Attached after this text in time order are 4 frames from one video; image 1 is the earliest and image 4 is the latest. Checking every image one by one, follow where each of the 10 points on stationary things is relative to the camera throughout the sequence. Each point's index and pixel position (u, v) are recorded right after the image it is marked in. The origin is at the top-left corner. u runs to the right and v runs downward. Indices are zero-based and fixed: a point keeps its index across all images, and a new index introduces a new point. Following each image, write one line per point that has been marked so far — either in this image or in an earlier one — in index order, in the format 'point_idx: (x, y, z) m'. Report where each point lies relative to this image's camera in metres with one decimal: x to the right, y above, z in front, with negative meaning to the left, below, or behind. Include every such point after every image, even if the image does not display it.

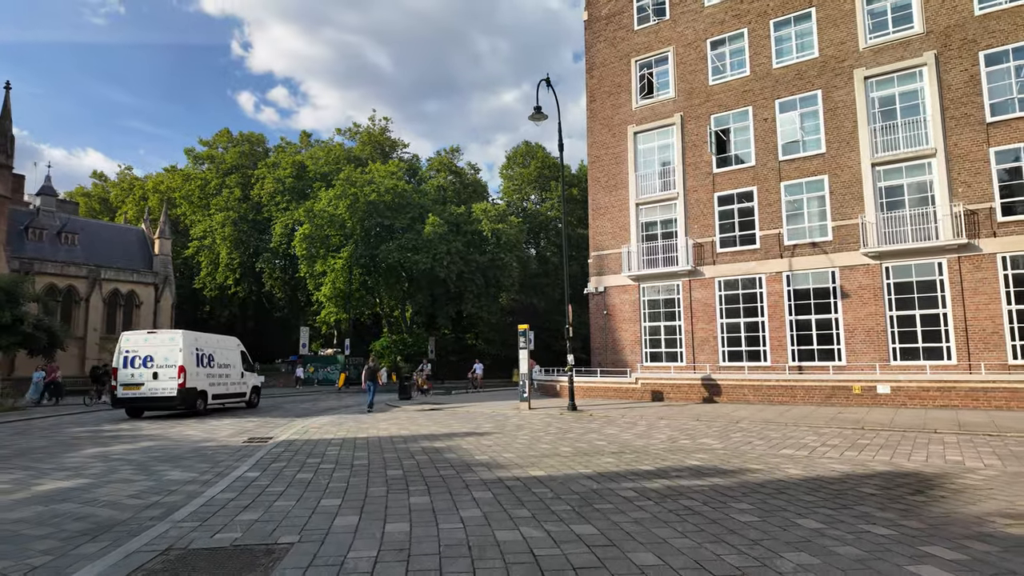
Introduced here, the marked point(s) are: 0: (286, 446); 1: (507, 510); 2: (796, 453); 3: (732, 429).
0: (-4.1, -2.9, +10.8) m
1: (0.0, -2.1, +5.7) m
2: (+4.7, -2.7, +9.8) m
3: (+4.8, -3.1, +13.1) m
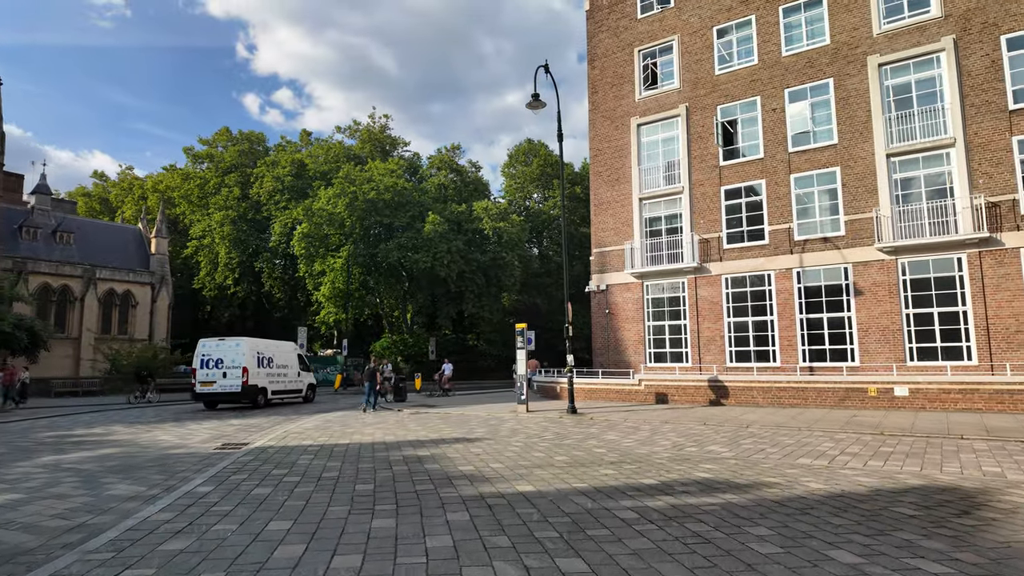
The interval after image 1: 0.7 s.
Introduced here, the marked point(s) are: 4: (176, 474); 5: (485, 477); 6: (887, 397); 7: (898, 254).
0: (-4.2, -2.8, +9.9) m
1: (-0.2, -2.0, +4.8) m
2: (+4.5, -2.6, +8.9) m
3: (+4.7, -3.0, +12.2) m
4: (-4.6, -2.6, +8.2) m
5: (-0.3, -2.4, +7.5) m
6: (+10.6, -3.1, +16.9) m
7: (+12.4, +1.1, +19.1) m
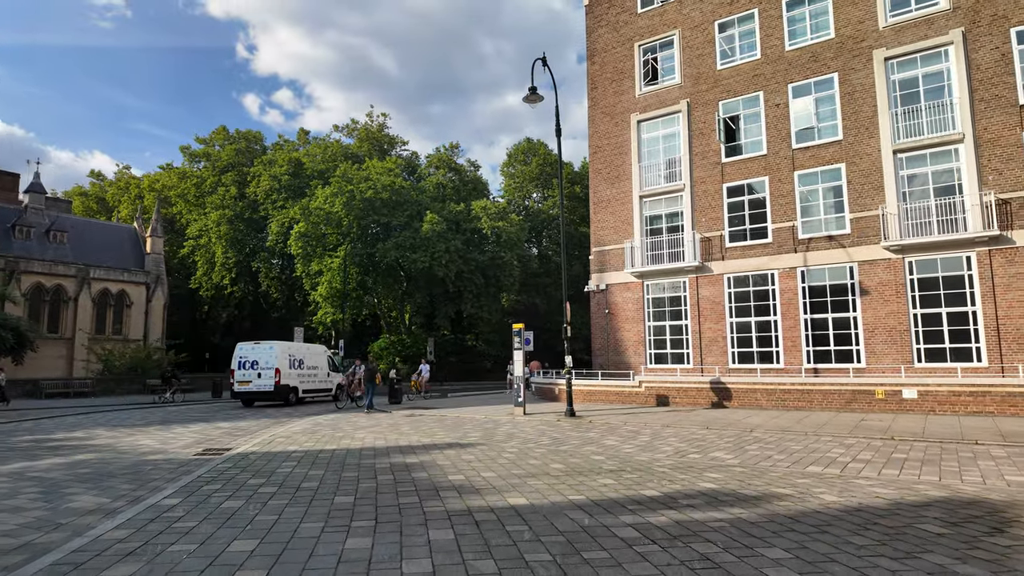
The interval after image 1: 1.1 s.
0: (-4.3, -2.7, +9.4) m
1: (-0.3, -2.0, +4.3) m
2: (+4.4, -2.6, +8.4) m
3: (+4.6, -3.0, +11.7) m
4: (-4.7, -2.5, +7.7) m
5: (-0.4, -2.3, +7.0) m
6: (+10.5, -3.1, +16.4) m
7: (+12.3, +1.1, +18.6) m
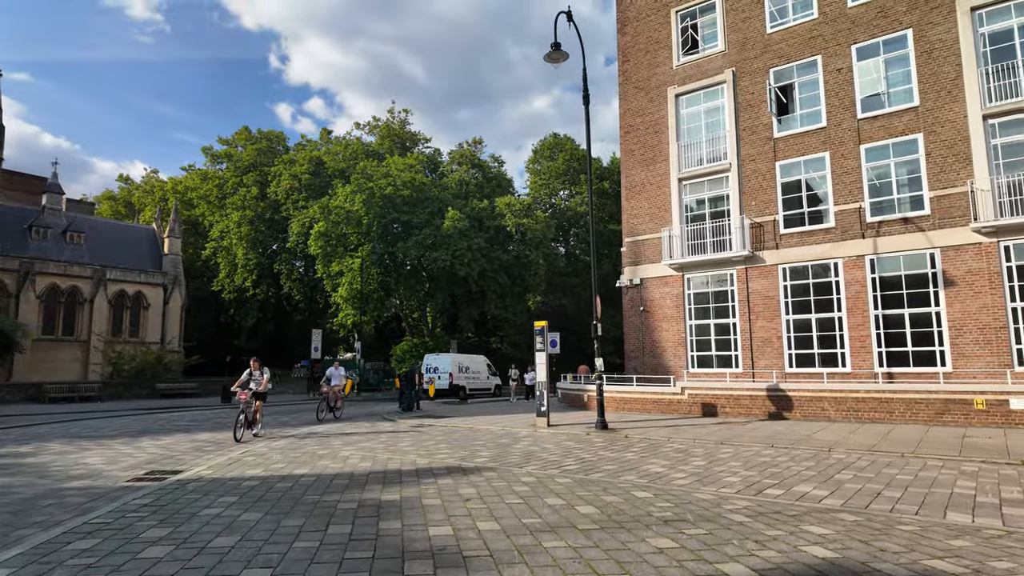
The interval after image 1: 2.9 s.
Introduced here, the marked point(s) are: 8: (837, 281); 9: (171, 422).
0: (-4.2, -2.5, +7.2) m
1: (-0.4, -1.7, +2.0) m
2: (+4.5, -2.3, +5.8) m
3: (+4.9, -2.7, +9.0) m
4: (-4.6, -2.3, +5.6) m
5: (-0.4, -2.1, +4.6) m
6: (+11.0, -2.8, +13.5) m
7: (+12.9, +1.4, +15.6) m
8: (+9.8, +0.2, +18.0) m
9: (-10.4, -4.0, +18.0) m
